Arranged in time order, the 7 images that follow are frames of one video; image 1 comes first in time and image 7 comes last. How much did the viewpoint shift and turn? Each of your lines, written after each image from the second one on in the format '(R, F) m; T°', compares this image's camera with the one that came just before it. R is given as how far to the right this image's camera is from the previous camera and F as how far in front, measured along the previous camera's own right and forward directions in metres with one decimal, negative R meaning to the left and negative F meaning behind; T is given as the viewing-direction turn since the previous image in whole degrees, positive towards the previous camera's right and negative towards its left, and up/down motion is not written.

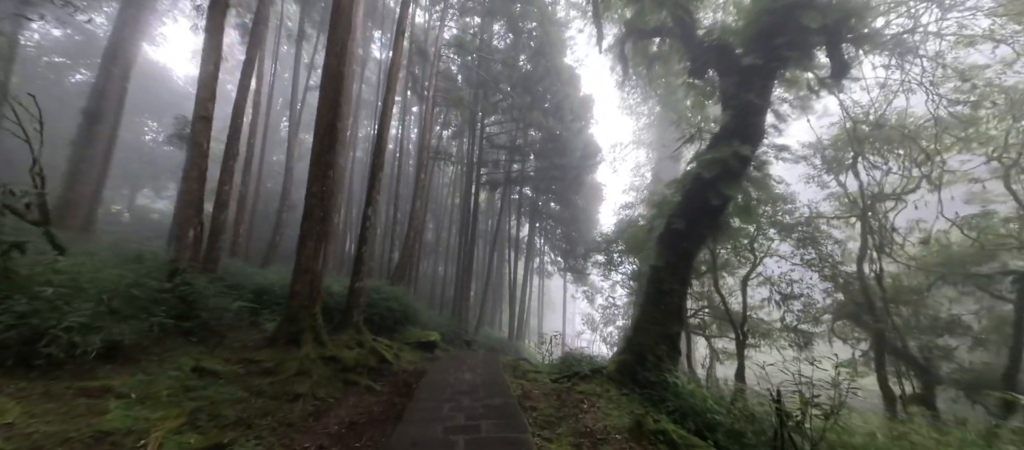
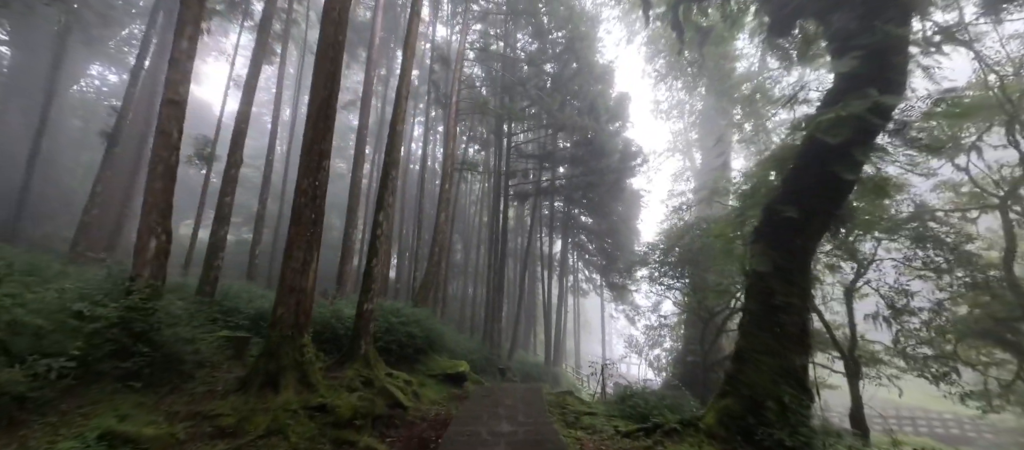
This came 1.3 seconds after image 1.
(-0.3, +1.8) m; -4°
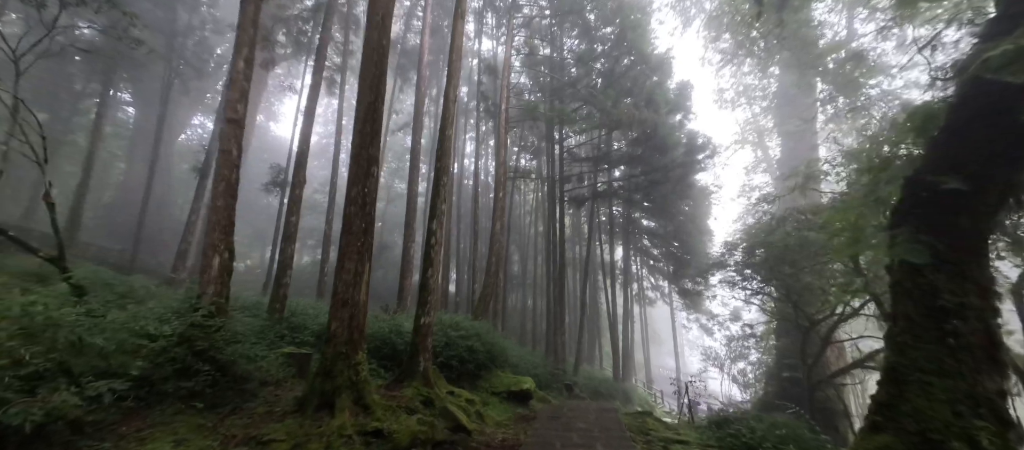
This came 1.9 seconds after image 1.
(-0.1, +0.6) m; -7°
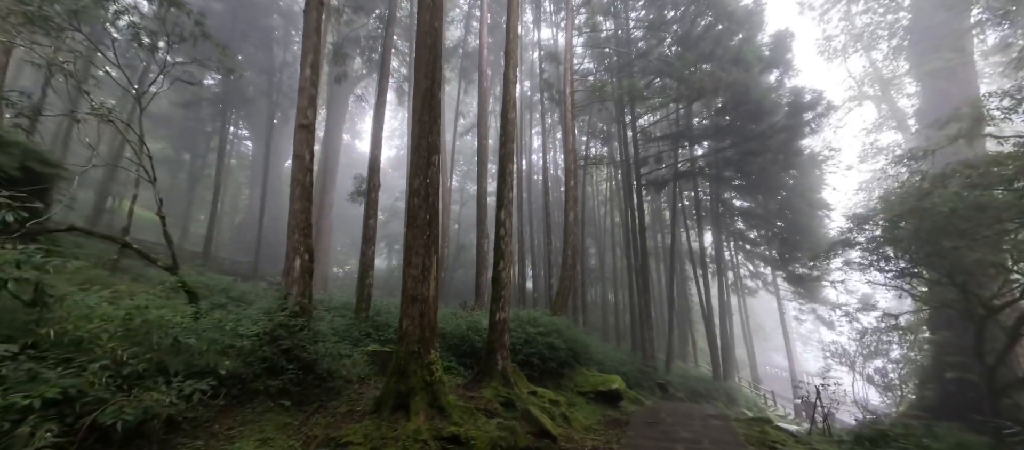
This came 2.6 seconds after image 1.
(0.0, +0.6) m; -10°
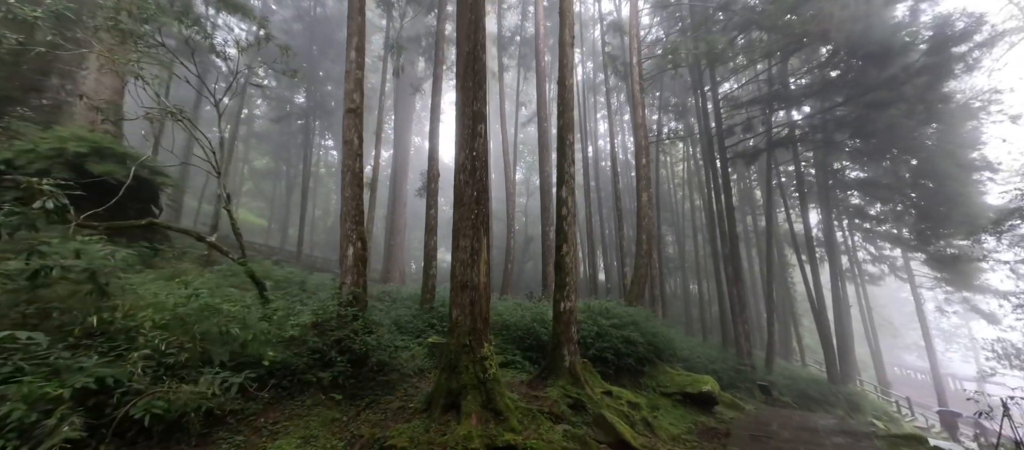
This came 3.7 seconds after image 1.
(+0.1, +0.7) m; -10°
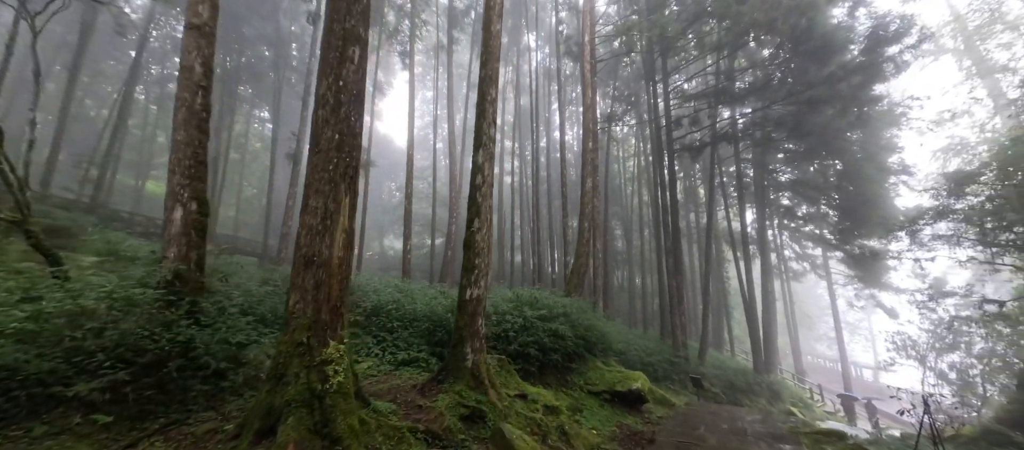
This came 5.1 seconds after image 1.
(+0.6, +1.1) m; +6°
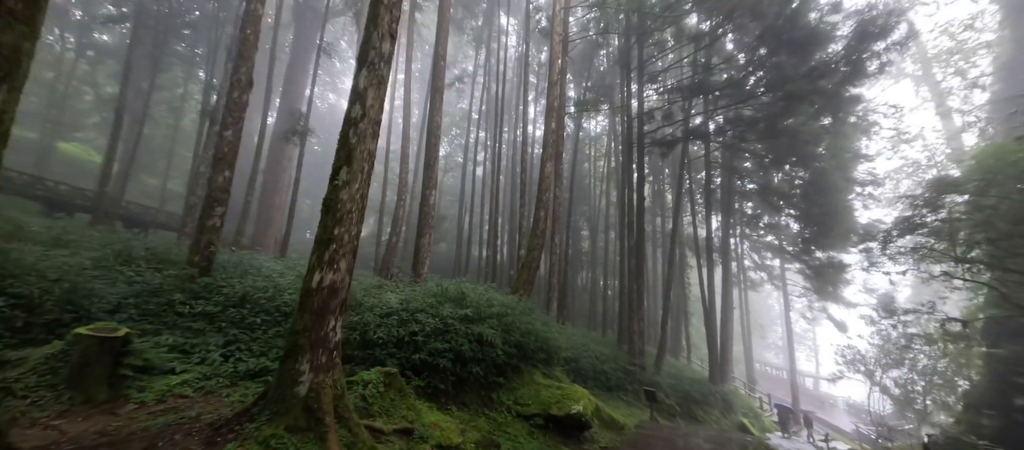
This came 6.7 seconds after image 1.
(+0.7, +1.7) m; +4°
